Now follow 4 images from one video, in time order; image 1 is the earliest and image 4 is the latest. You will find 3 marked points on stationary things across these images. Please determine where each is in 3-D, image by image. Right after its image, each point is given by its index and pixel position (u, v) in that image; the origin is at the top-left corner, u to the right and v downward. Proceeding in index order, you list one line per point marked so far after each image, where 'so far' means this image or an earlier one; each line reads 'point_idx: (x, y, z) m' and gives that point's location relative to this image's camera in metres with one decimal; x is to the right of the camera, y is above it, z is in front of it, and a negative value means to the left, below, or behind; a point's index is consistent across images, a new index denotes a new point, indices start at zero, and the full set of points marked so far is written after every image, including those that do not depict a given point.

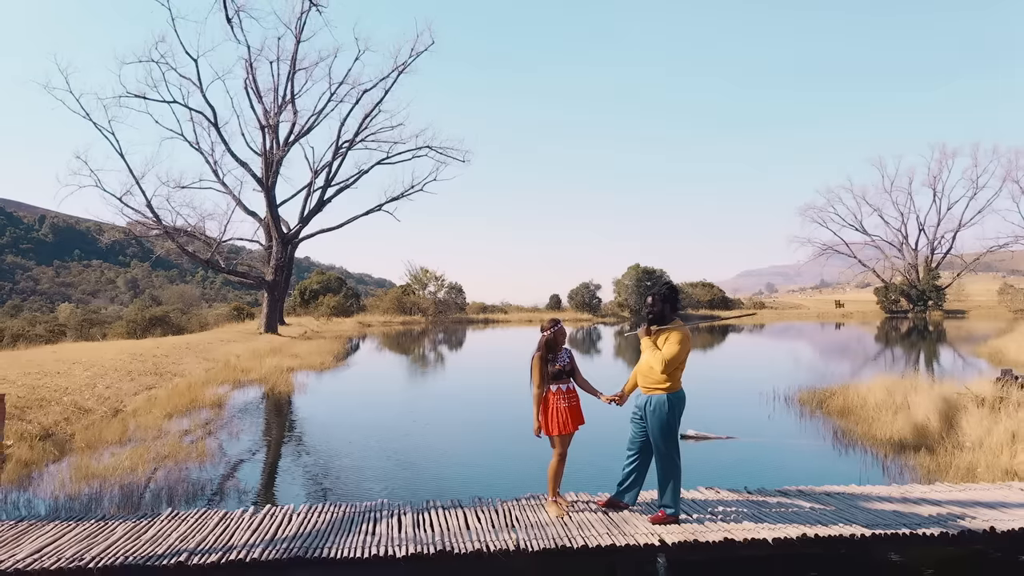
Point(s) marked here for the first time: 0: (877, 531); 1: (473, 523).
0: (+2.8, -1.9, +5.0) m
1: (-0.3, -1.8, +5.0) m
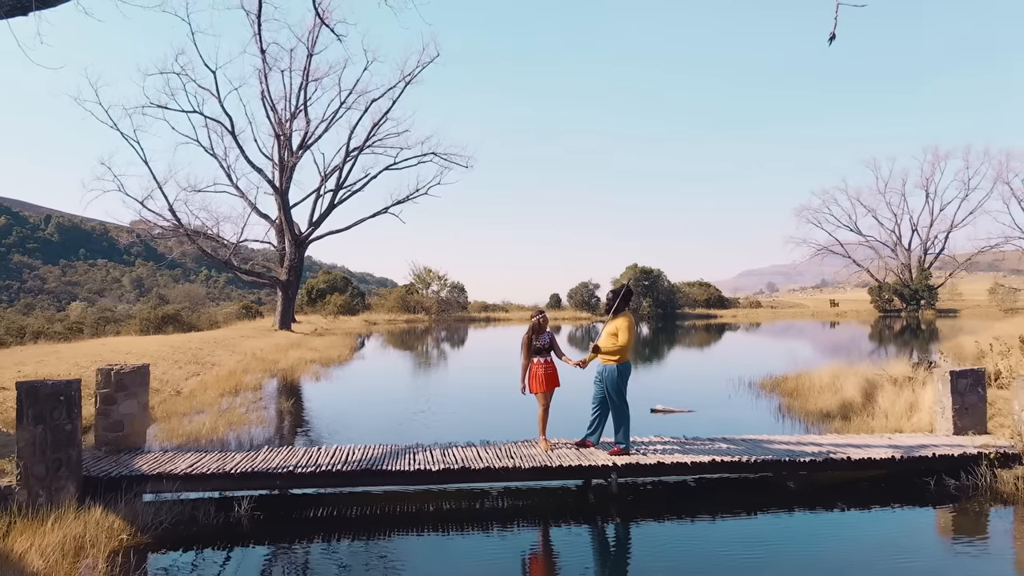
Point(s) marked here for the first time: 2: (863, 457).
0: (+2.8, -1.9, +7.1) m
1: (-0.3, -1.8, +7.0) m
2: (+3.9, -1.9, +7.1) m
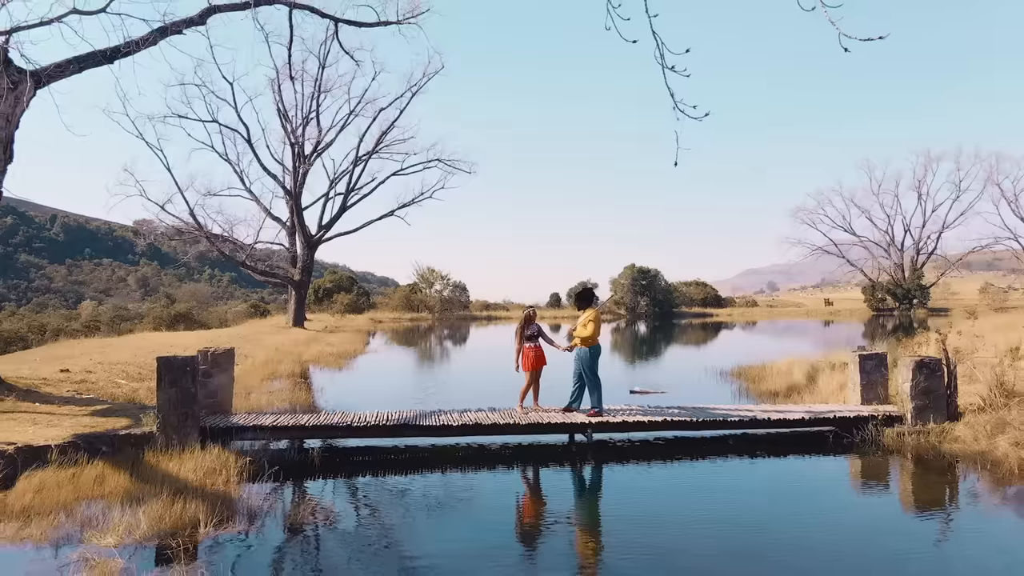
0: (+2.8, -1.9, +9.3) m
1: (-0.3, -1.8, +9.2) m
2: (+3.9, -1.9, +9.3) m
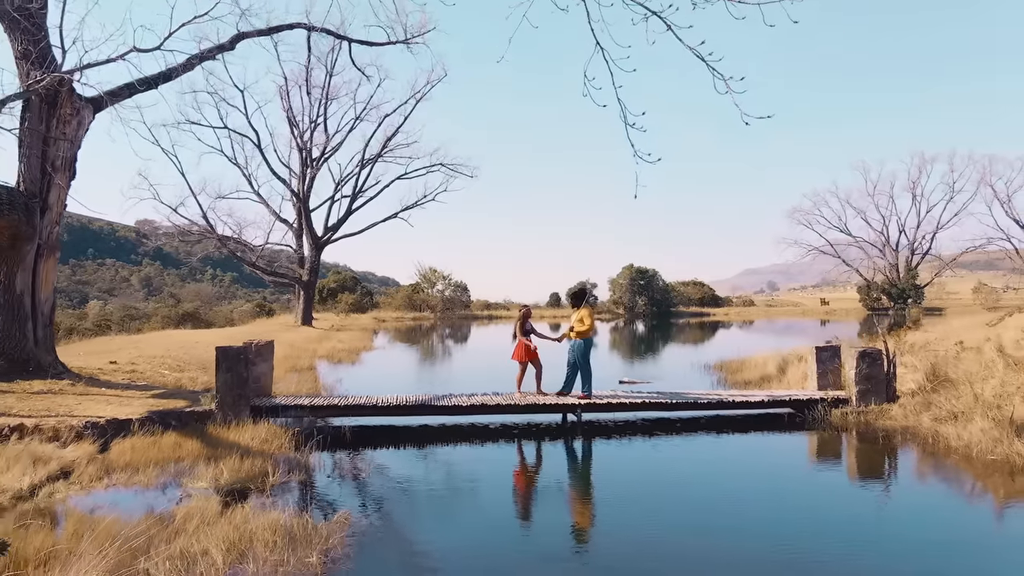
0: (+2.8, -1.9, +10.8) m
1: (-0.3, -1.8, +10.8) m
2: (+3.9, -1.9, +10.9) m
